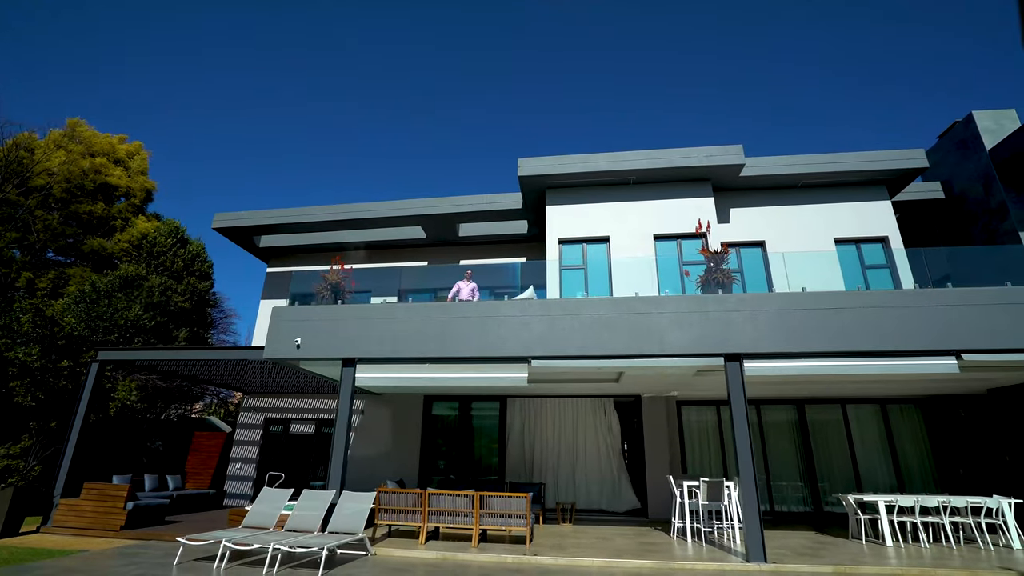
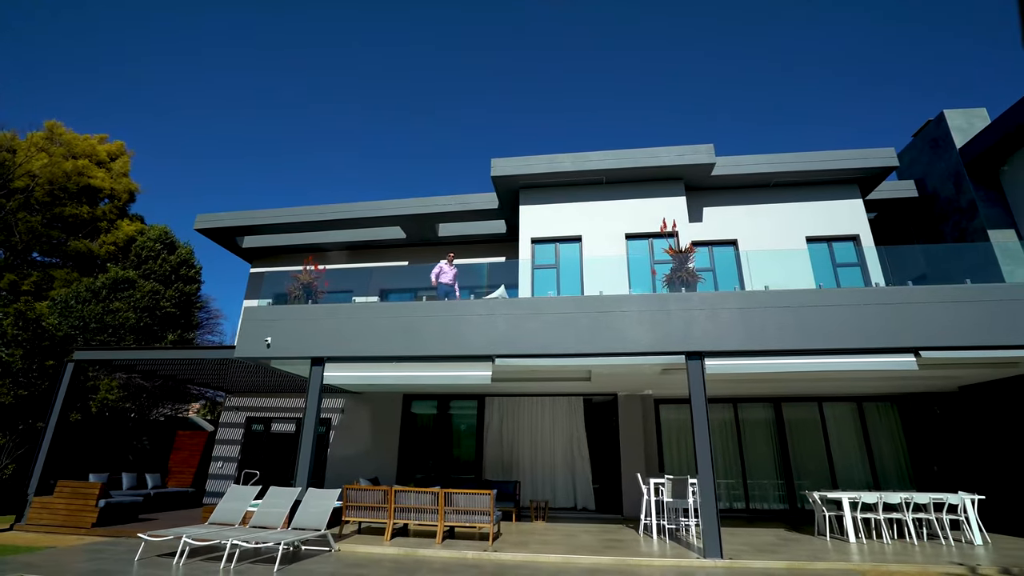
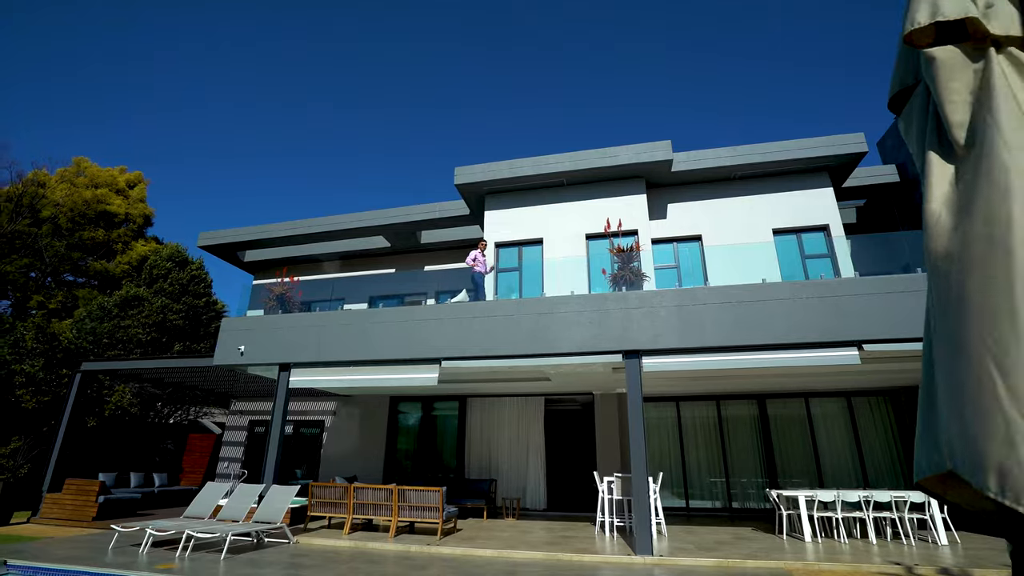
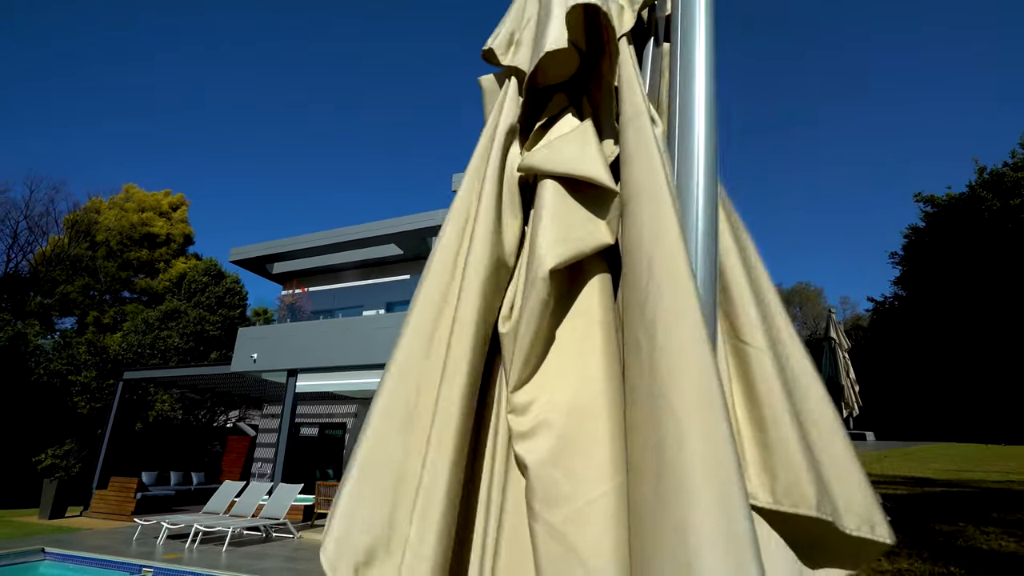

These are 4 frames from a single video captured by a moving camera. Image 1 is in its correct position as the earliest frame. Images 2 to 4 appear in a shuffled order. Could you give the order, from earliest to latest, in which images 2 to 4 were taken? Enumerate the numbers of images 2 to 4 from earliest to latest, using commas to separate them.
2, 3, 4
